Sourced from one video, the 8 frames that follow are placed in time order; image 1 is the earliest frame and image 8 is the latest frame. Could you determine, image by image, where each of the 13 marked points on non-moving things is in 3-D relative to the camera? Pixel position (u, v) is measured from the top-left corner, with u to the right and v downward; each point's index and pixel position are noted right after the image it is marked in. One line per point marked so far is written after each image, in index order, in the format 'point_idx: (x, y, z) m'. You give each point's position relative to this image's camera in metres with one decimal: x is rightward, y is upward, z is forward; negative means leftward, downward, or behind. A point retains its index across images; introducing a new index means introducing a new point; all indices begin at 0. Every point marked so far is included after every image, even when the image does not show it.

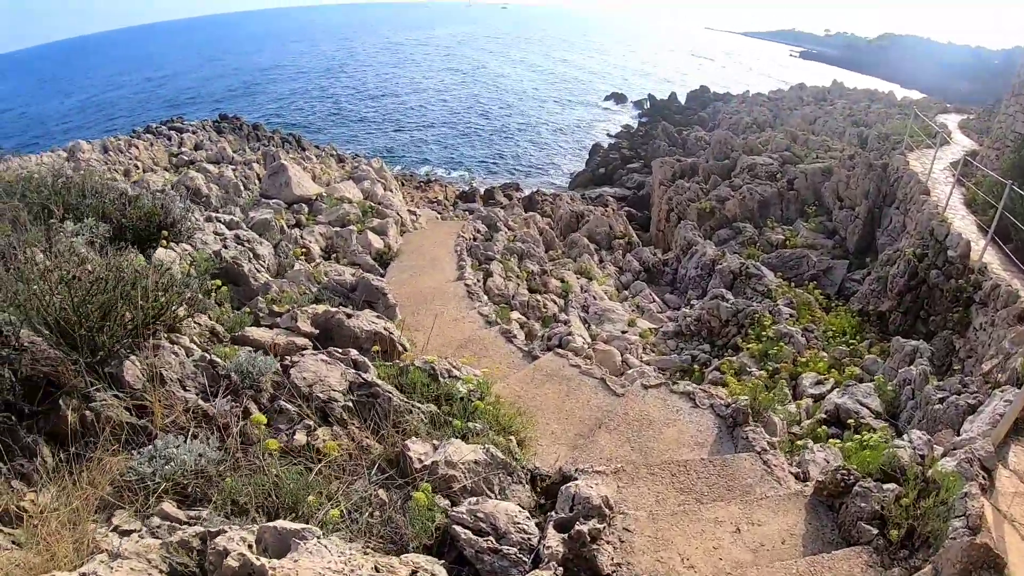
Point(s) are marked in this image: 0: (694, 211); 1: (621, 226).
0: (+5.9, +2.3, +17.6) m
1: (+3.8, +2.0, +18.1) m
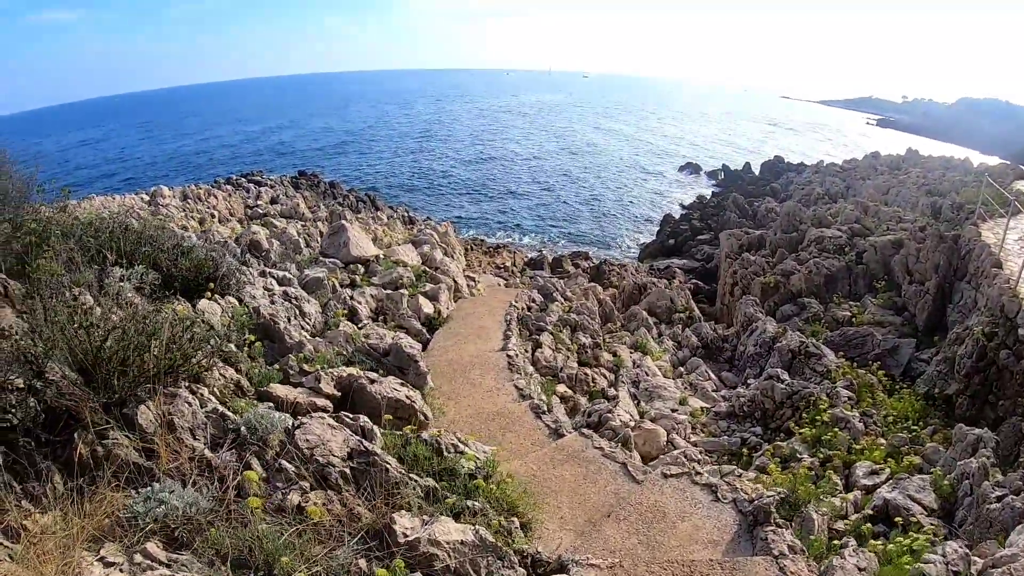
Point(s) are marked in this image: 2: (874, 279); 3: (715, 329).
0: (+7.6, -0.1, +16.8) m
1: (+5.7, -0.5, +17.6) m
2: (+10.9, +0.2, +16.0) m
3: (+5.8, -1.2, +15.4) m
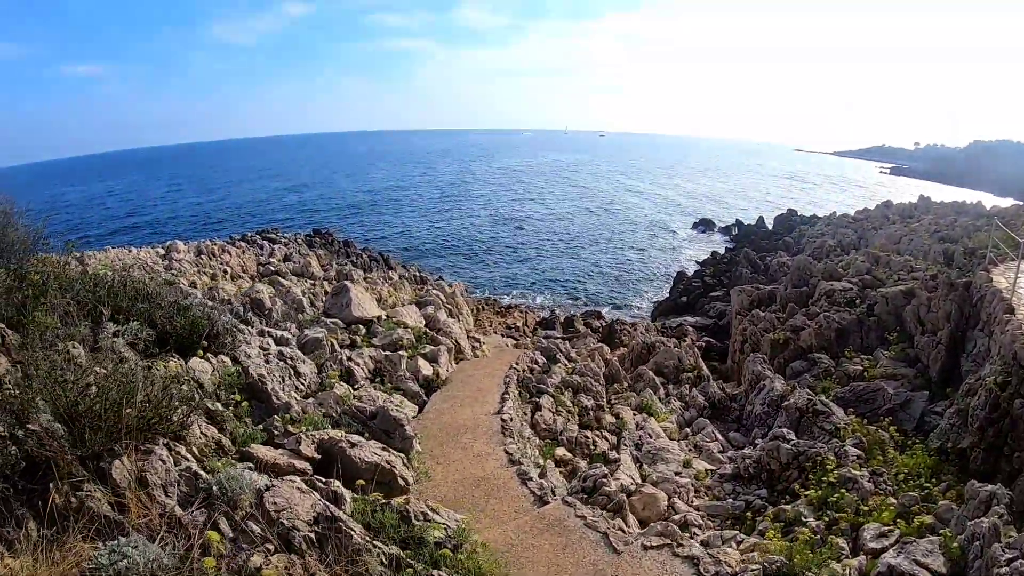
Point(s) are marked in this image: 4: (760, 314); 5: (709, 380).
0: (+7.7, -1.8, +16.3) m
1: (+5.8, -2.3, +17.2) m
2: (+11.0, -1.3, +15.5) m
3: (+5.9, -2.8, +14.9) m
4: (+8.7, -1.0, +18.7) m
5: (+5.8, -2.7, +15.9) m
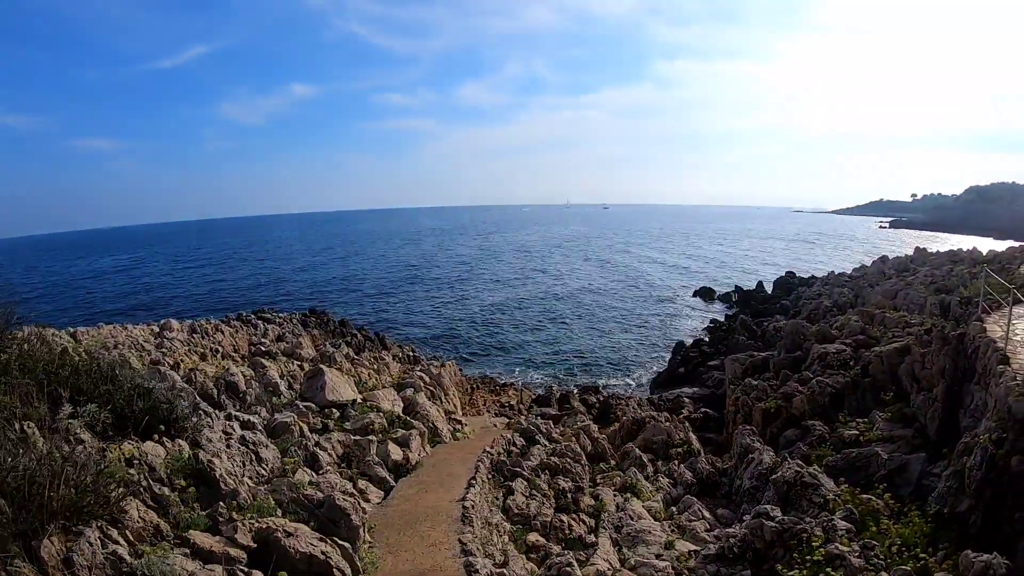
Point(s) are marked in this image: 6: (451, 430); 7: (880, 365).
0: (+7.1, -3.7, +15.6) m
1: (+5.2, -4.4, +16.4) m
2: (+10.3, -2.9, +14.8) m
3: (+5.3, -4.5, +14.1) m
4: (+8.1, -3.2, +18.0) m
5: (+5.2, -4.6, +15.0) m
6: (-1.9, -4.2, +16.0) m
7: (+10.5, -2.2, +15.1) m
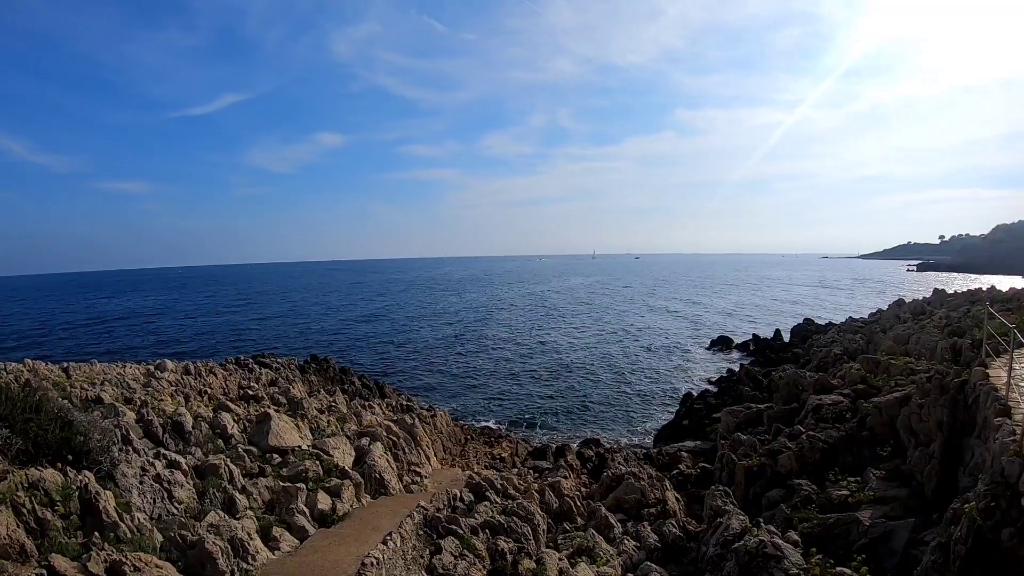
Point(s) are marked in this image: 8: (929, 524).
0: (+6.0, -4.8, +14.1) m
1: (+4.1, -5.6, +14.9) m
2: (+9.1, -3.9, +13.2) m
3: (+4.0, -5.5, +12.6) m
4: (+7.1, -4.5, +16.5) m
5: (+4.0, -5.7, +13.5) m
6: (-3.0, -5.4, +14.9) m
7: (+9.3, -3.3, +13.5) m
8: (+7.6, -4.3, +9.7) m
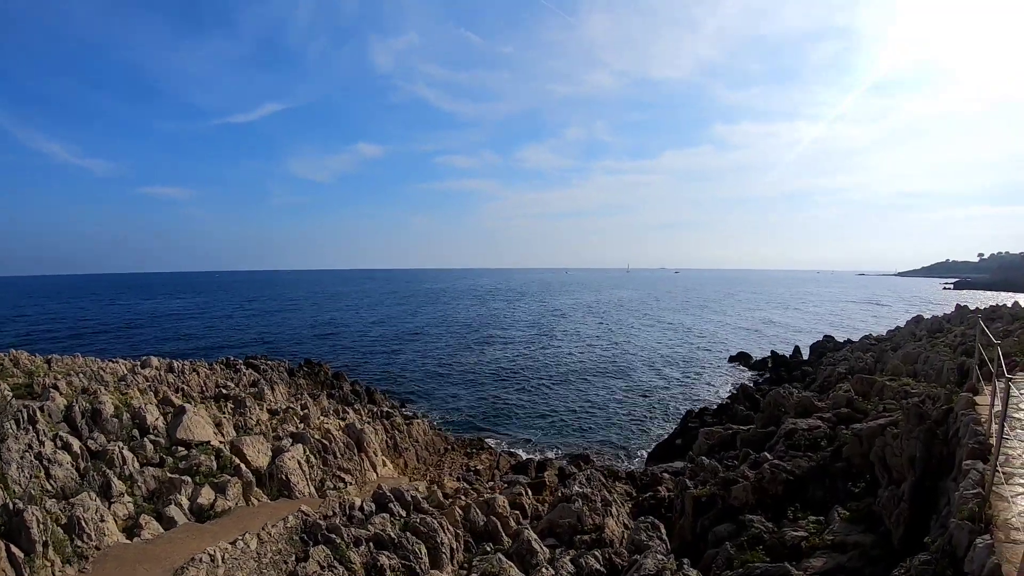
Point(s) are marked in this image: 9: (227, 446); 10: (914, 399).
0: (+4.1, -4.8, +12.2) m
1: (+2.3, -5.6, +13.1) m
2: (+7.1, -4.0, +11.1) m
3: (+2.0, -5.4, +10.8) m
4: (+5.4, -4.6, +14.5) m
5: (+2.1, -5.6, +11.7) m
6: (-4.9, -5.2, +13.6) m
7: (+7.4, -3.4, +11.5) m
8: (+5.4, -4.3, +7.7) m
9: (-7.1, -4.1, +13.4) m
10: (+9.3, -2.5, +12.3) m
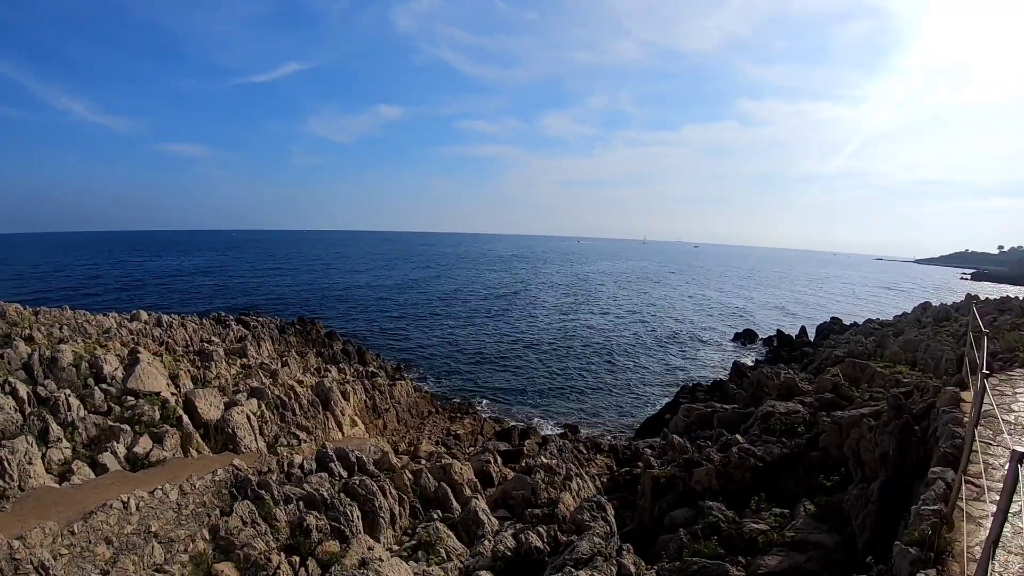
0: (+3.0, -4.1, +11.4) m
1: (+1.2, -4.7, +12.4) m
2: (+6.1, -3.5, +10.2) m
3: (+0.8, -4.7, +10.1) m
4: (+4.4, -3.9, +13.7) m
5: (+0.9, -4.9, +11.0) m
6: (-5.9, -4.0, +13.0) m
7: (+6.3, -2.9, +10.5) m
8: (+4.2, -3.9, +6.9) m
9: (-8.1, -2.8, +12.9) m
10: (+8.3, -2.1, +11.2) m
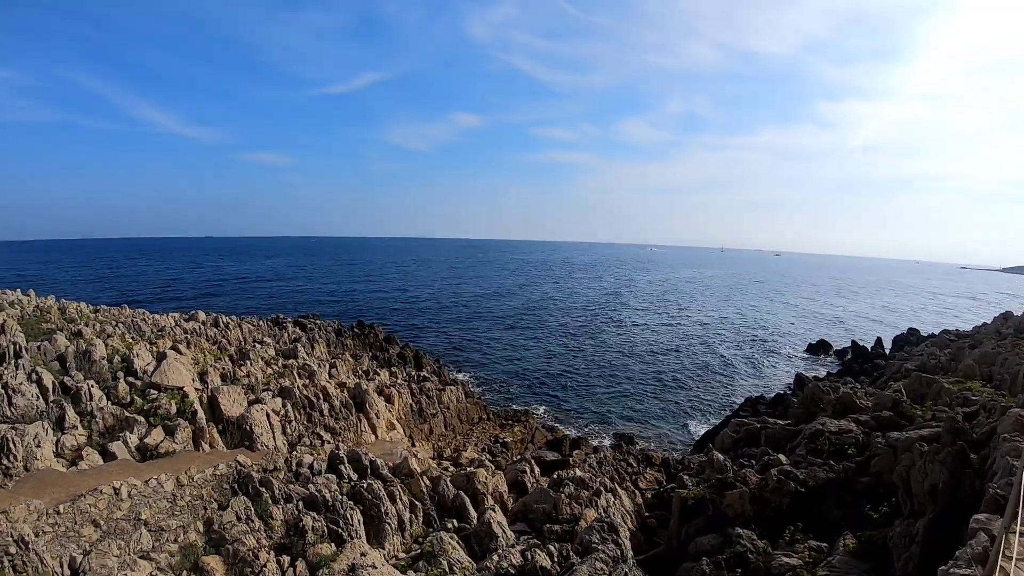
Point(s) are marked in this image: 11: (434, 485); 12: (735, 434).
0: (+3.3, -4.2, +10.6) m
1: (+1.6, -4.9, +11.8) m
2: (+6.2, -3.6, +9.0) m
3: (+1.0, -4.8, +9.6) m
4: (+5.0, -4.0, +12.7) m
5: (+1.2, -5.0, +10.5) m
6: (-5.3, -4.1, +13.4) m
7: (+6.6, -3.0, +9.3) m
8: (+4.0, -4.0, +6.0) m
9: (-7.5, -2.9, +13.4) m
10: (+8.6, -2.2, +9.8) m
11: (-1.7, -4.6, +12.3) m
12: (+6.2, -4.0, +14.7) m
